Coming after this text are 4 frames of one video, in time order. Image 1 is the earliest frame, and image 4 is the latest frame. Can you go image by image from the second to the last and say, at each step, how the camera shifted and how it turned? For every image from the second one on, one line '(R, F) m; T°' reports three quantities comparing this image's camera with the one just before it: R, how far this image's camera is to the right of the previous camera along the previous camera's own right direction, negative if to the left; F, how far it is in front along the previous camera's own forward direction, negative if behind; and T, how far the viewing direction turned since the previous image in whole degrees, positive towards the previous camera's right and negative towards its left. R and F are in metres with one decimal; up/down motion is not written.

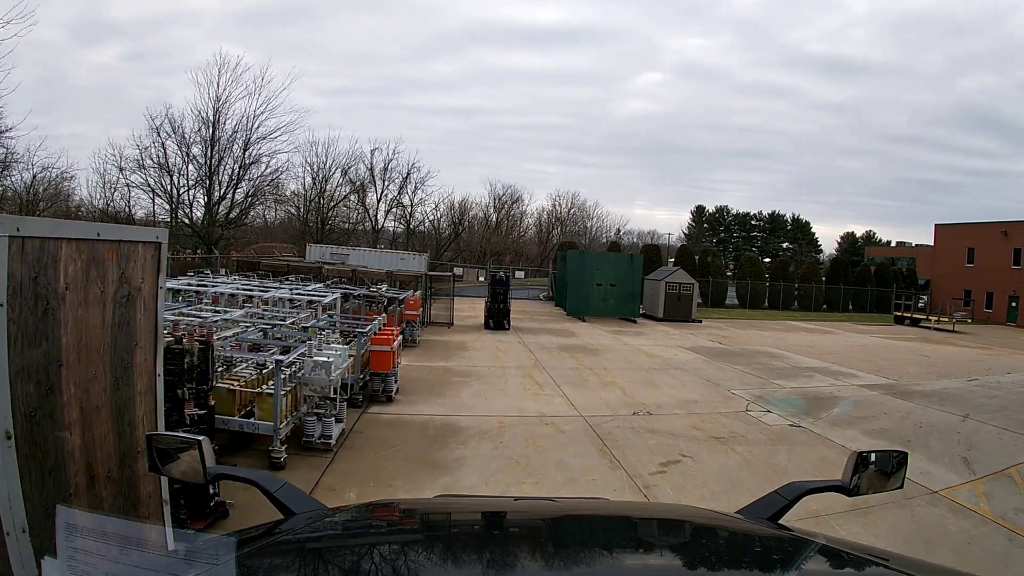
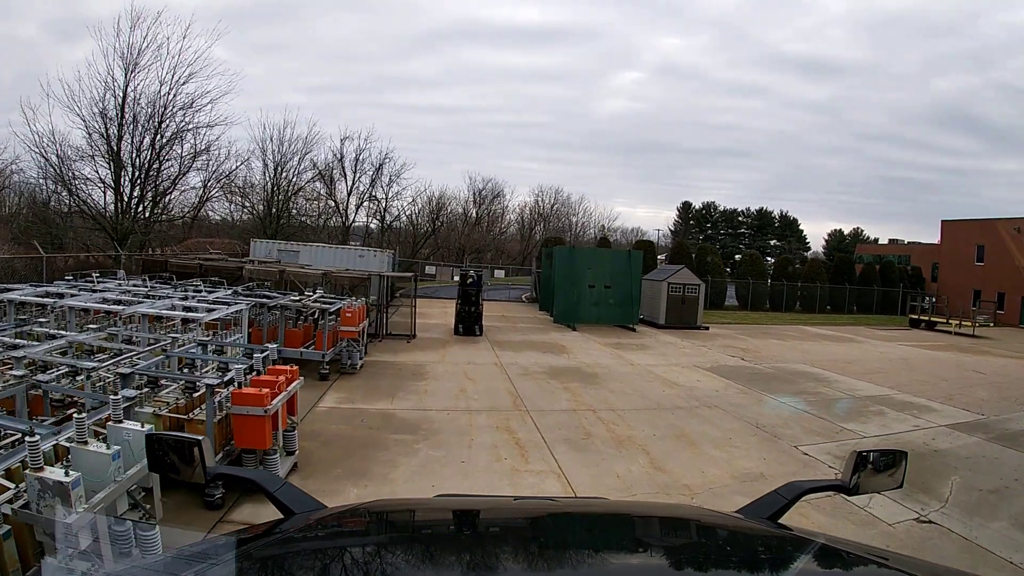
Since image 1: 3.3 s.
(+0.1, +2.7) m; +2°
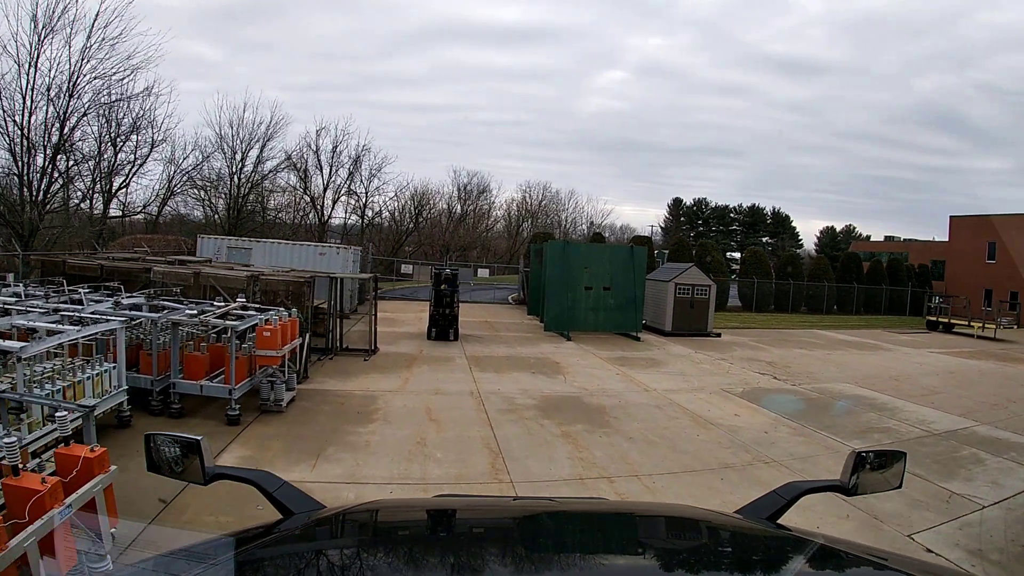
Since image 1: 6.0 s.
(+0.1, +2.1) m; +1°
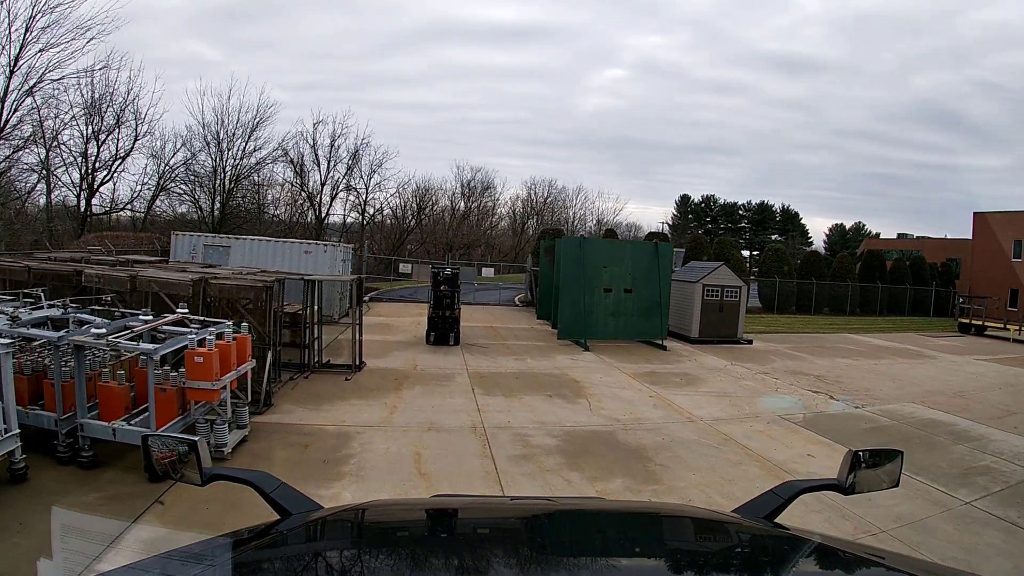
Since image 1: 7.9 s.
(-0.1, +1.4) m; 0°
